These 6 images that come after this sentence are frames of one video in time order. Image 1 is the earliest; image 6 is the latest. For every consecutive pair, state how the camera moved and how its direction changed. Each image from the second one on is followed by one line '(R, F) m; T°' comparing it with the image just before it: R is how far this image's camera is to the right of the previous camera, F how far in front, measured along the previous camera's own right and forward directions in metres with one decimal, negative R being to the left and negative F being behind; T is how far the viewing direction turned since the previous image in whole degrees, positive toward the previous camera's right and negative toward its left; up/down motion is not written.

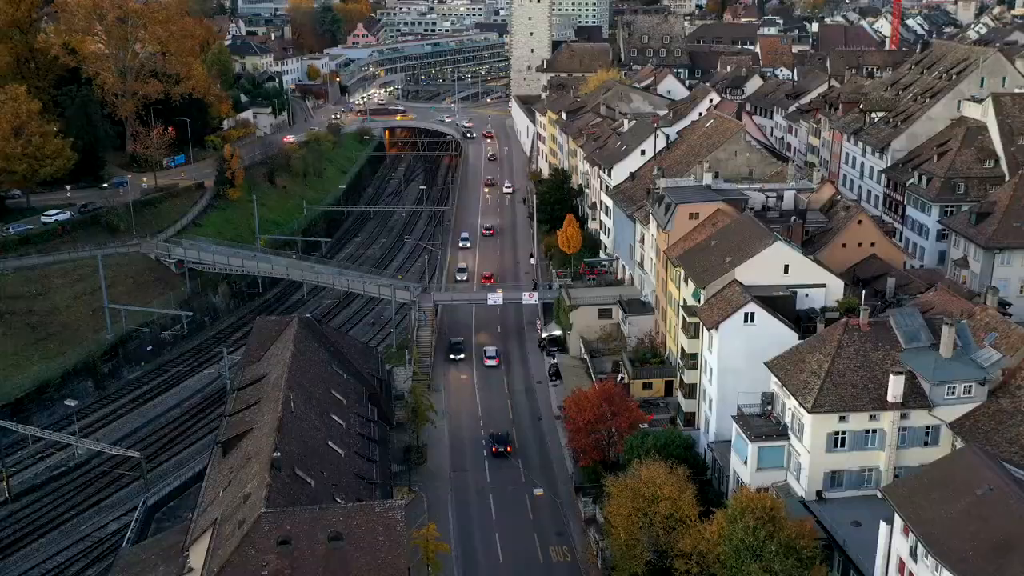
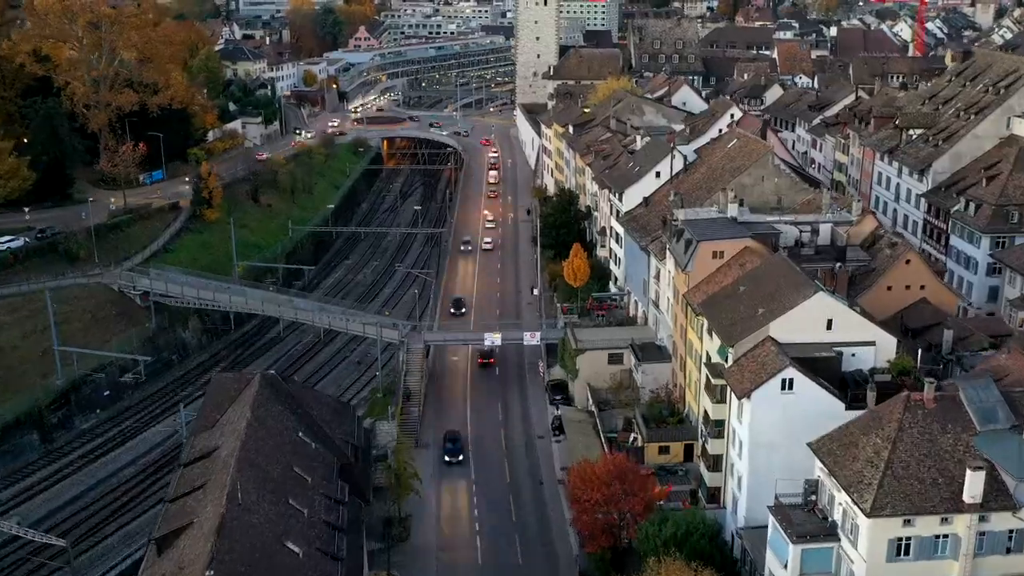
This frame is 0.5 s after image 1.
(+0.4, +6.4) m; 0°
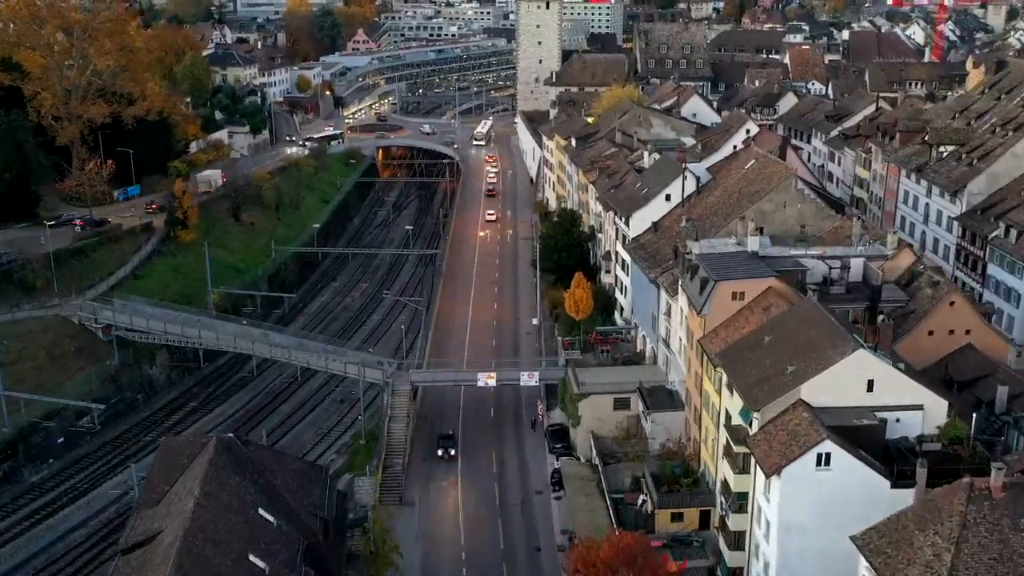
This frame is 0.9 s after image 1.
(+0.4, +5.1) m; 0°
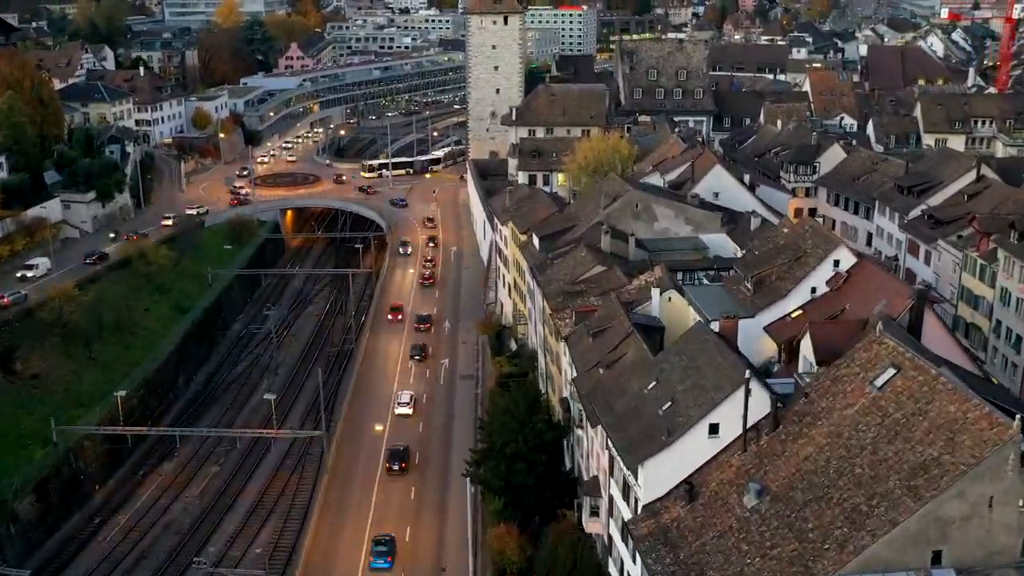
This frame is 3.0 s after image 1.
(+2.1, +26.9) m; +1°
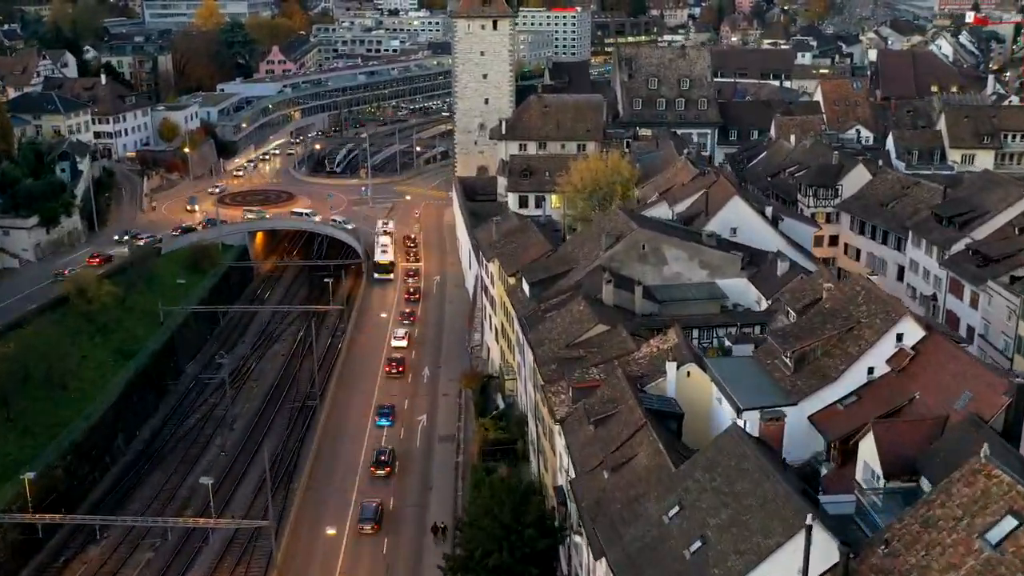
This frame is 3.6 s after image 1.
(+0.3, +7.2) m; 0°
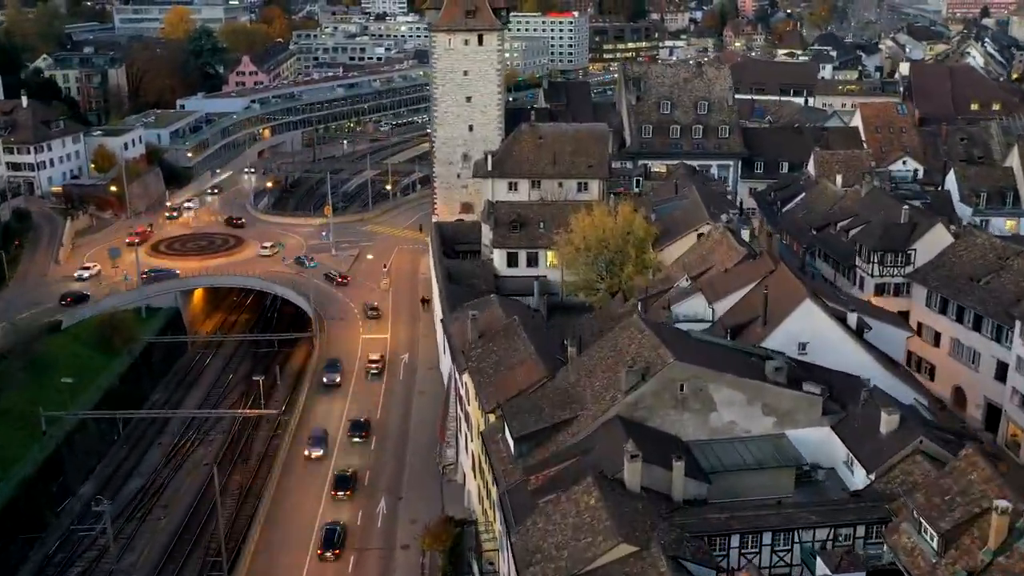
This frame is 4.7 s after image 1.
(+0.5, +13.5) m; 0°
